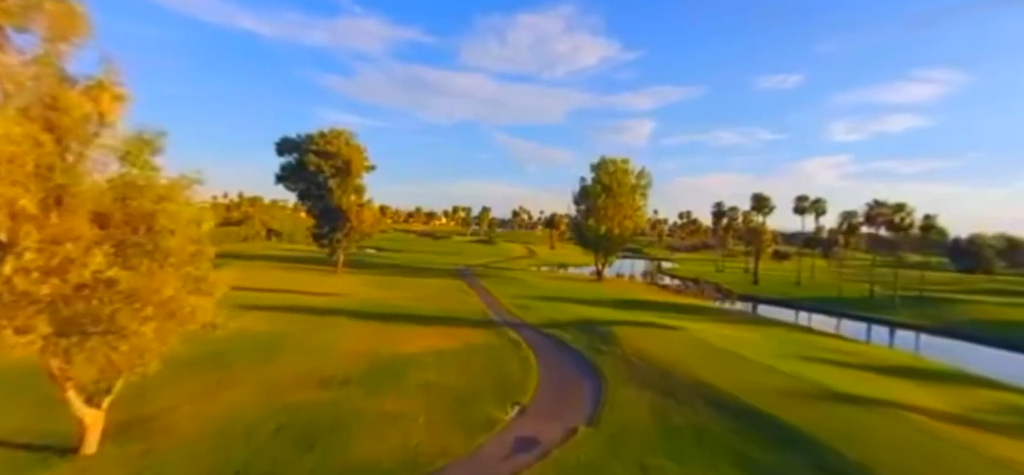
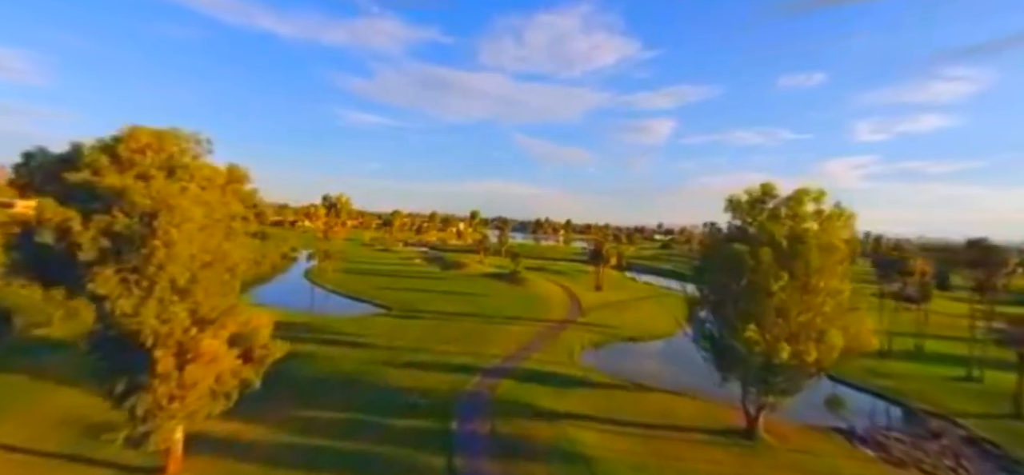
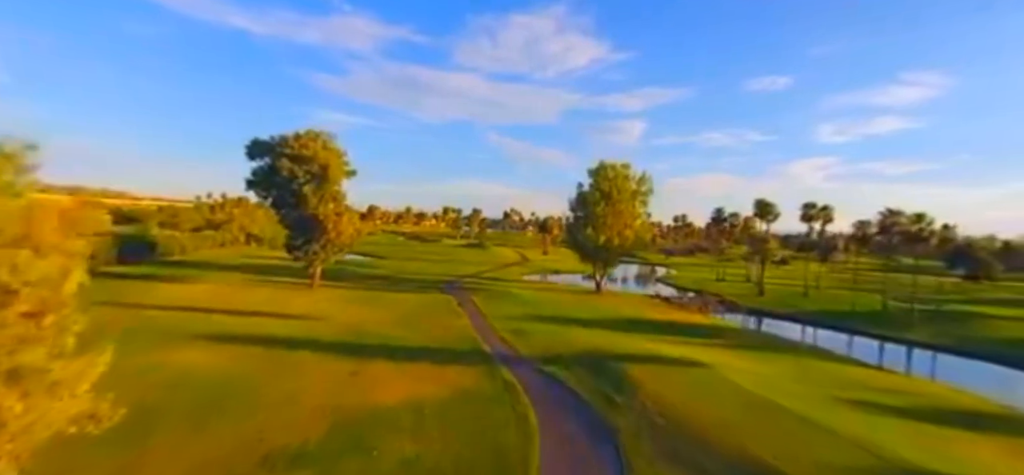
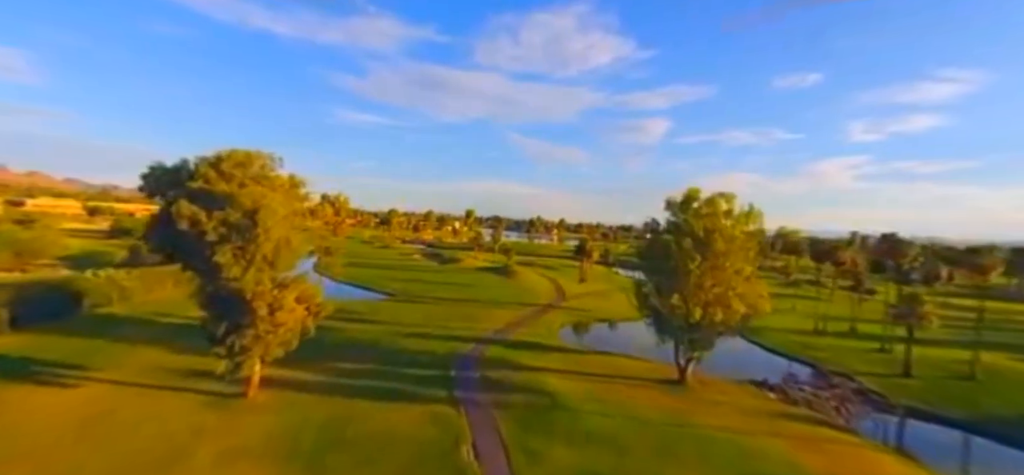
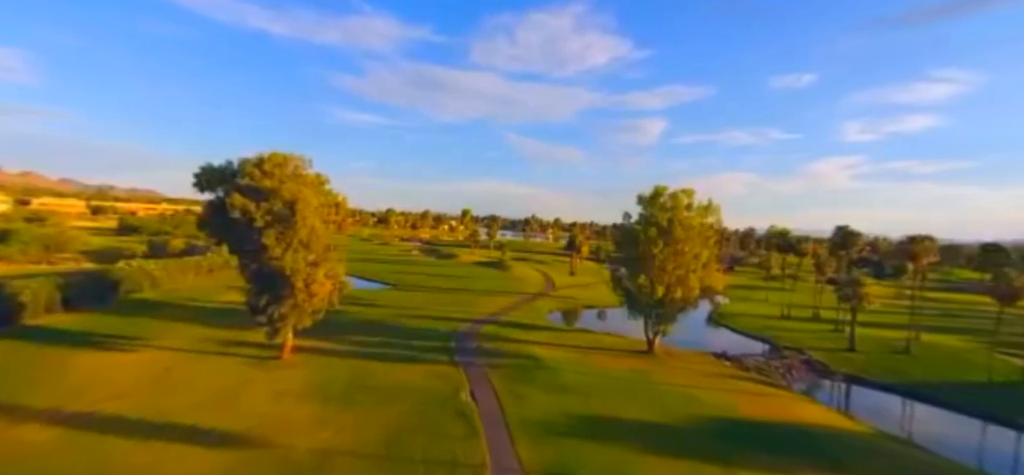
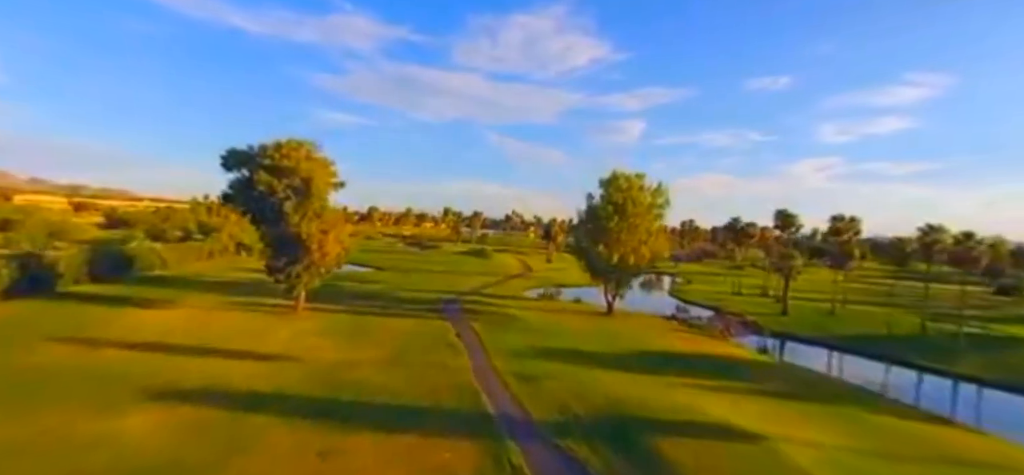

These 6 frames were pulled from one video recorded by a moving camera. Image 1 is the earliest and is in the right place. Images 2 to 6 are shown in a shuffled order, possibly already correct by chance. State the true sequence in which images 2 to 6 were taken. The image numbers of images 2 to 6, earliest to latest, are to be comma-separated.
3, 6, 5, 4, 2
